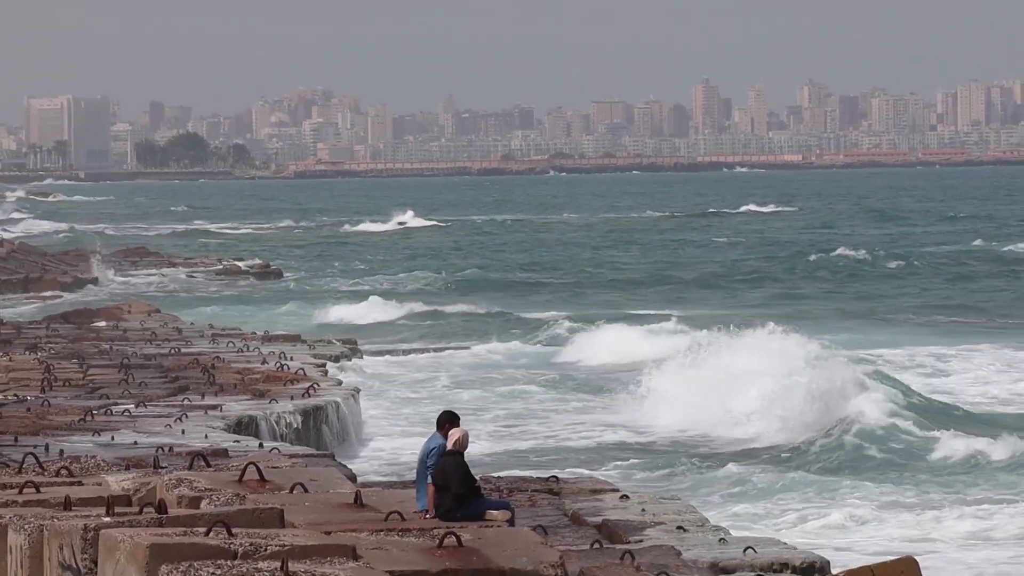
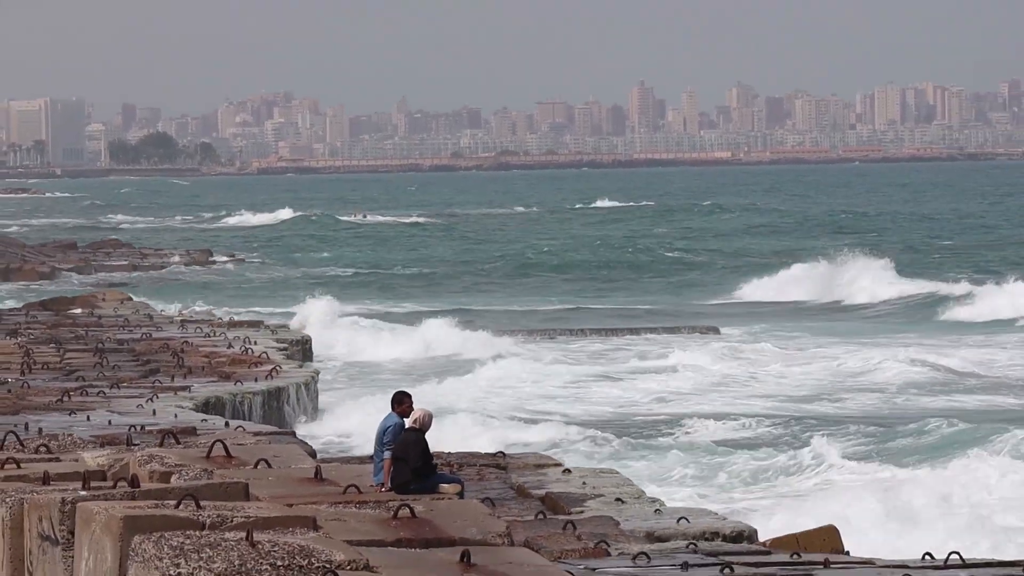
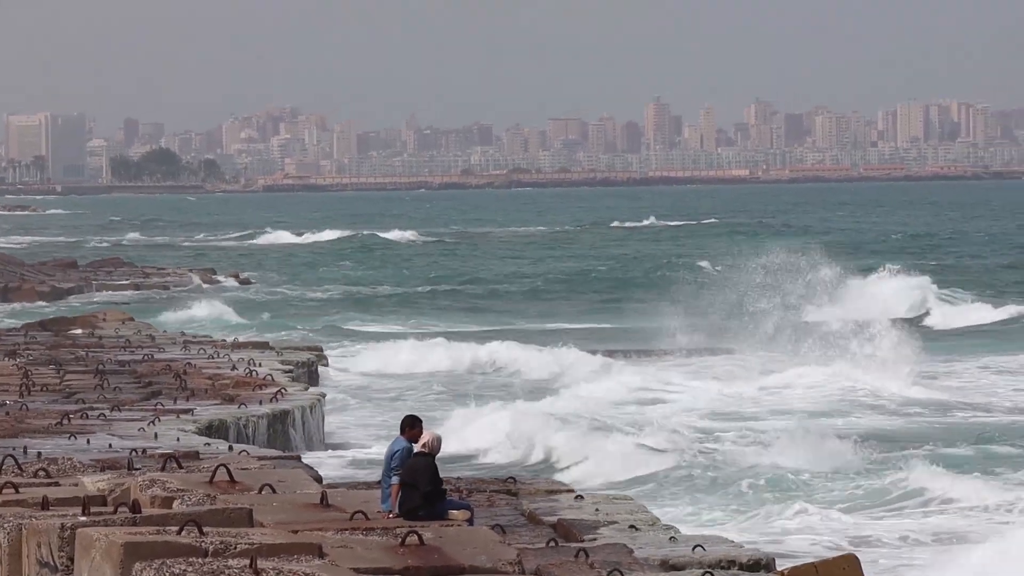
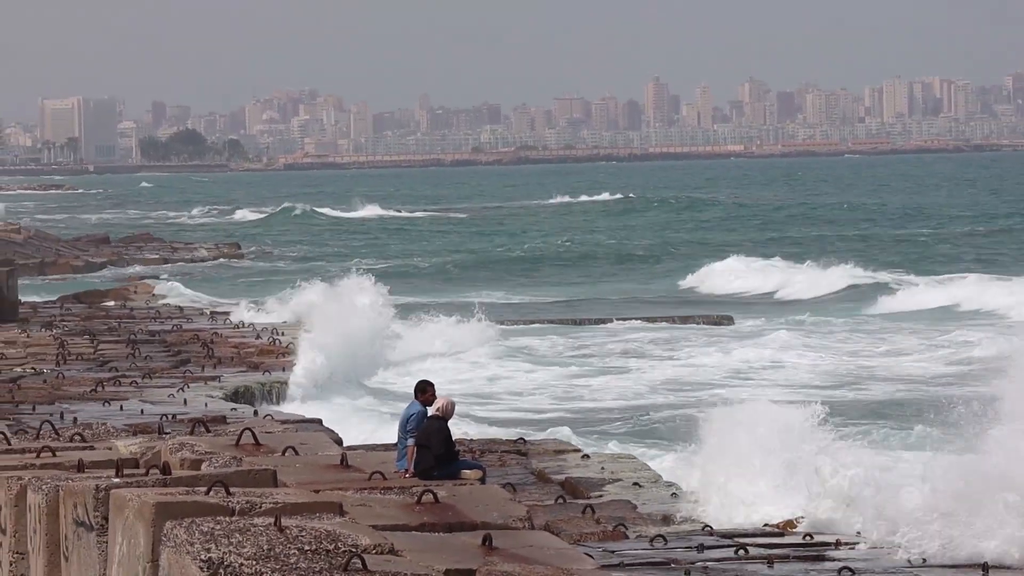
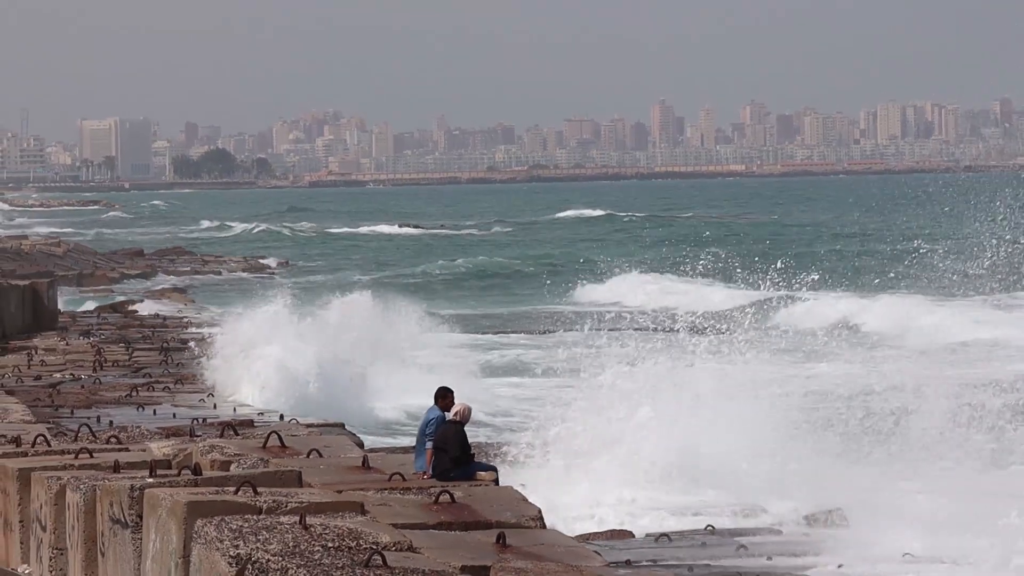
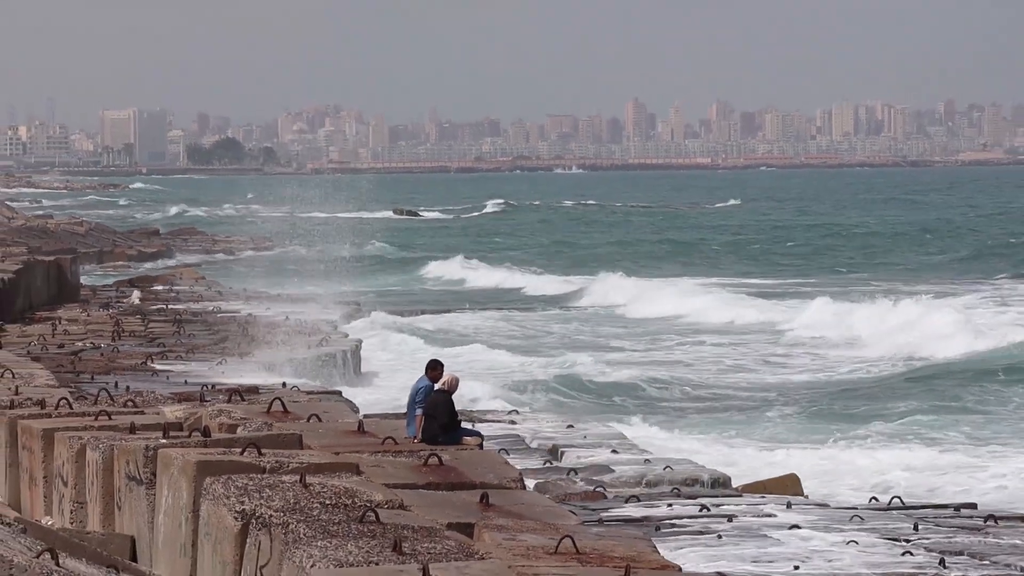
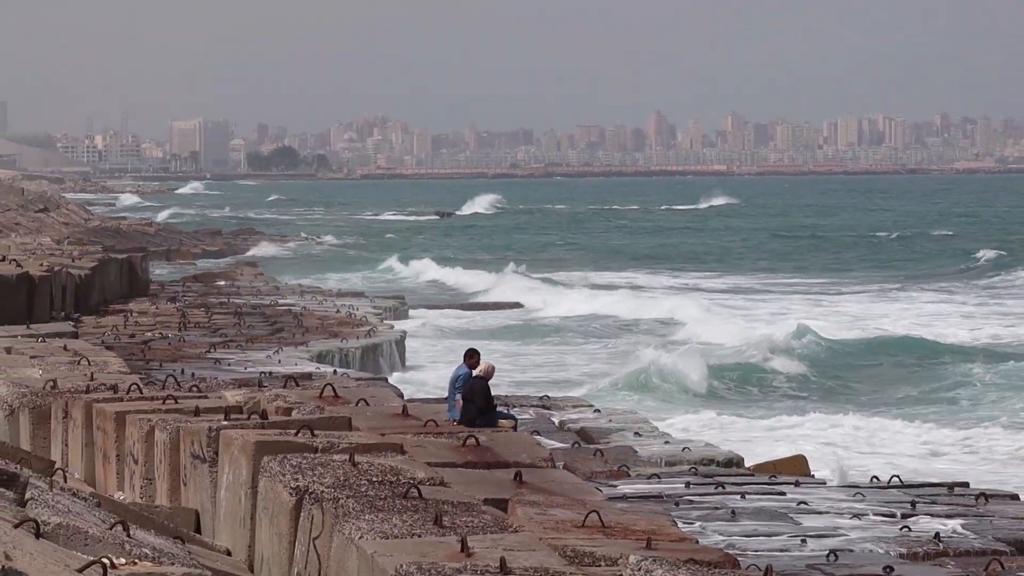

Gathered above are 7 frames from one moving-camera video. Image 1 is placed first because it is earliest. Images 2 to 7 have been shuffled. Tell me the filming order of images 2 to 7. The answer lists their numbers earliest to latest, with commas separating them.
3, 2, 4, 5, 6, 7
